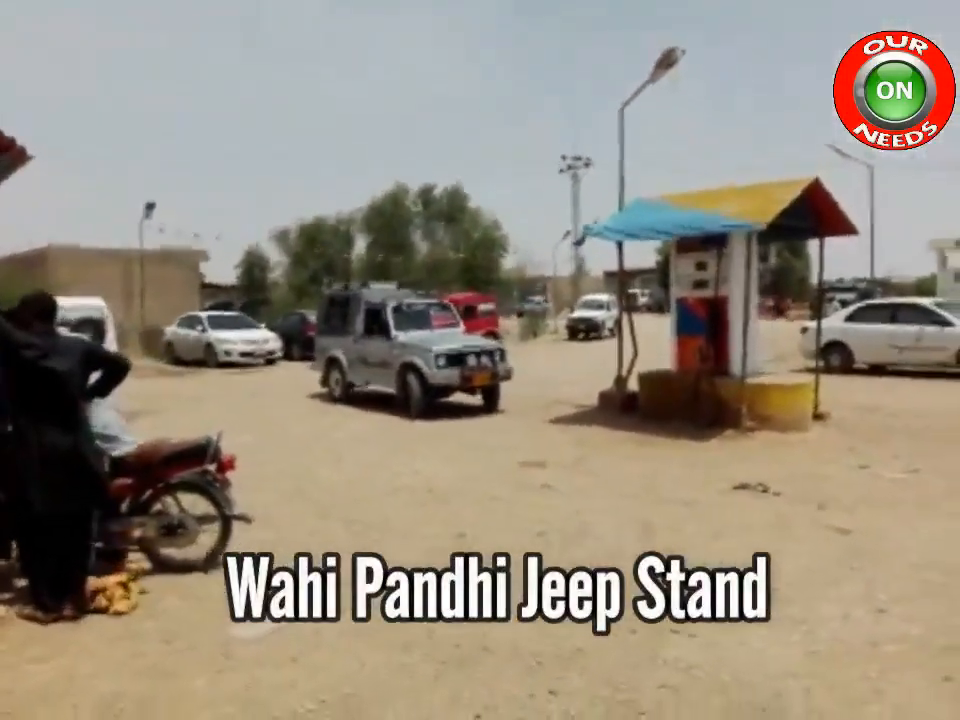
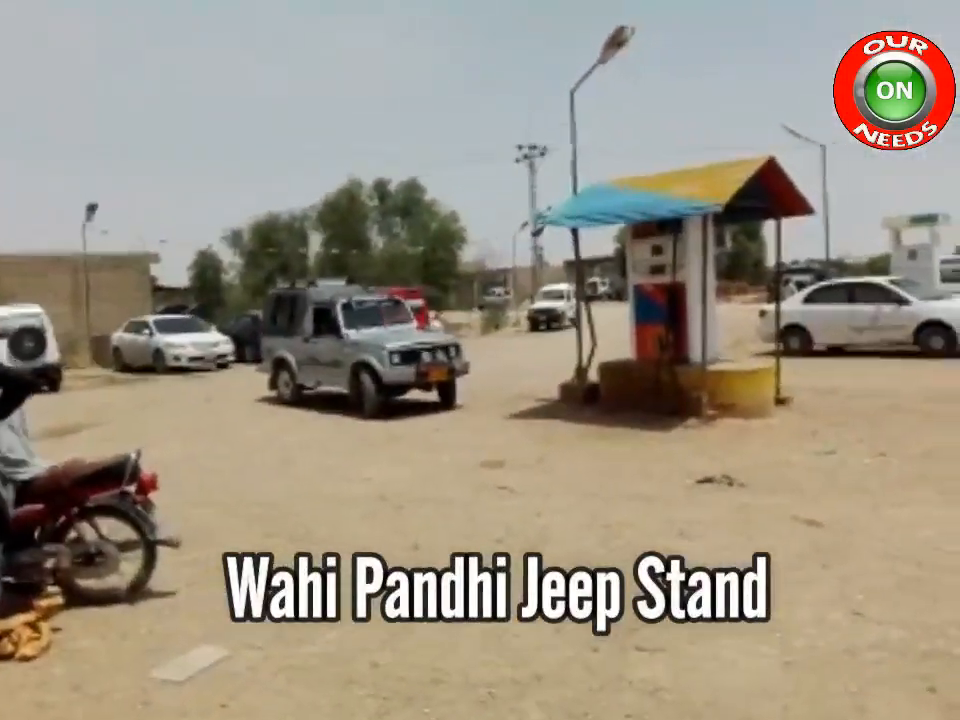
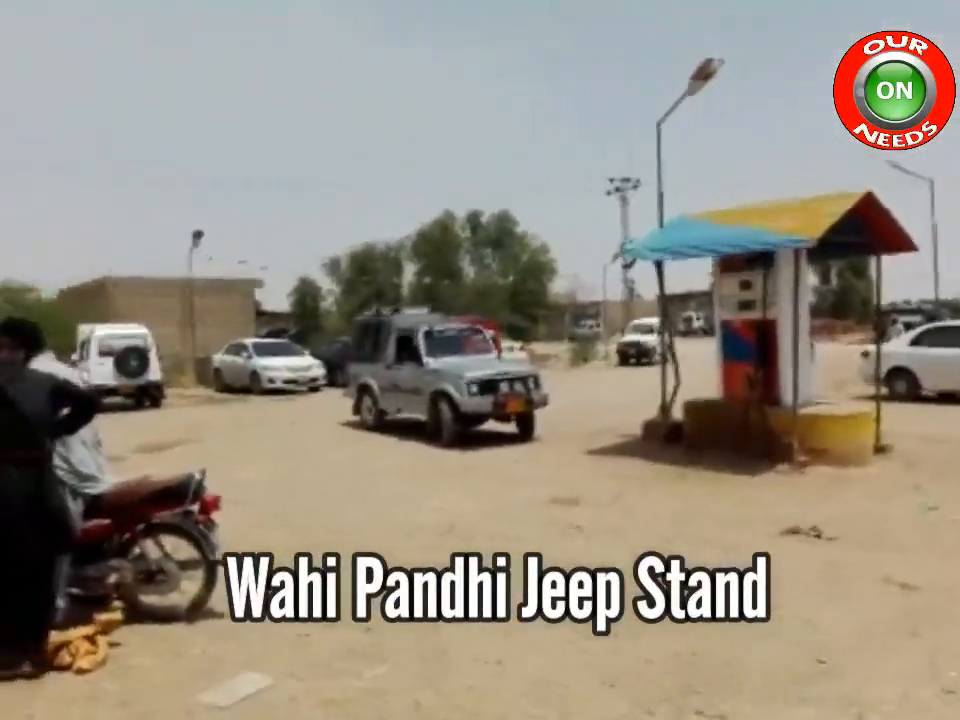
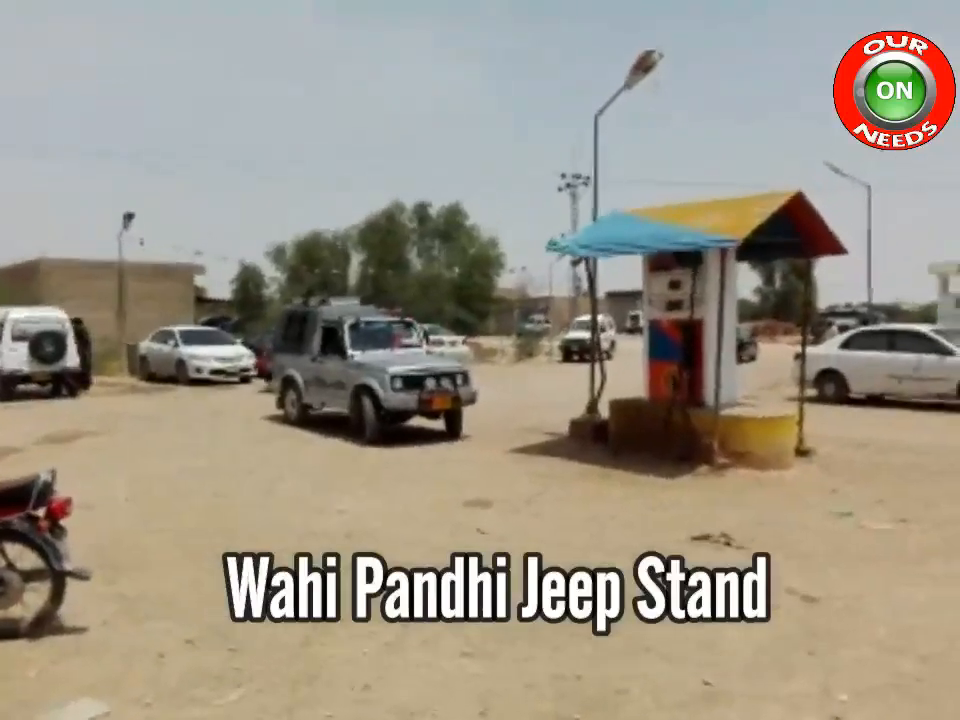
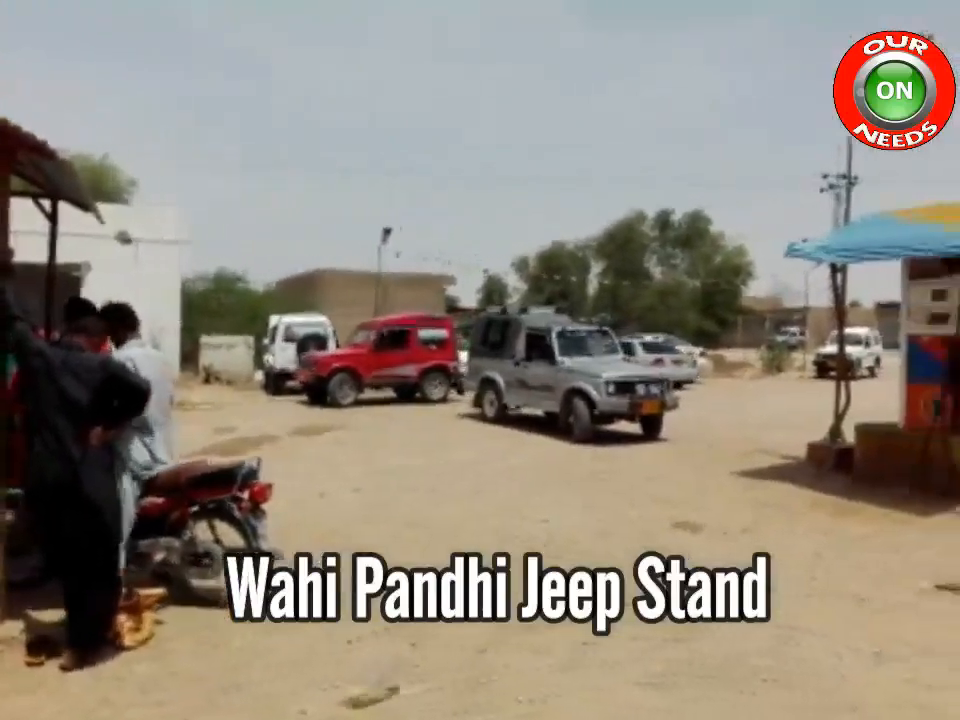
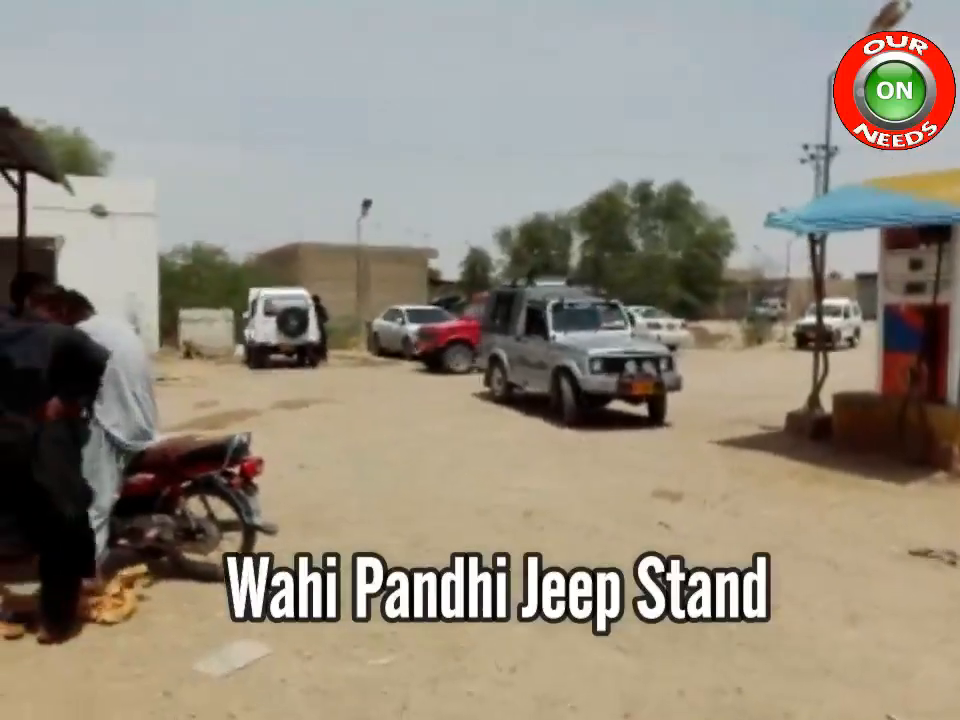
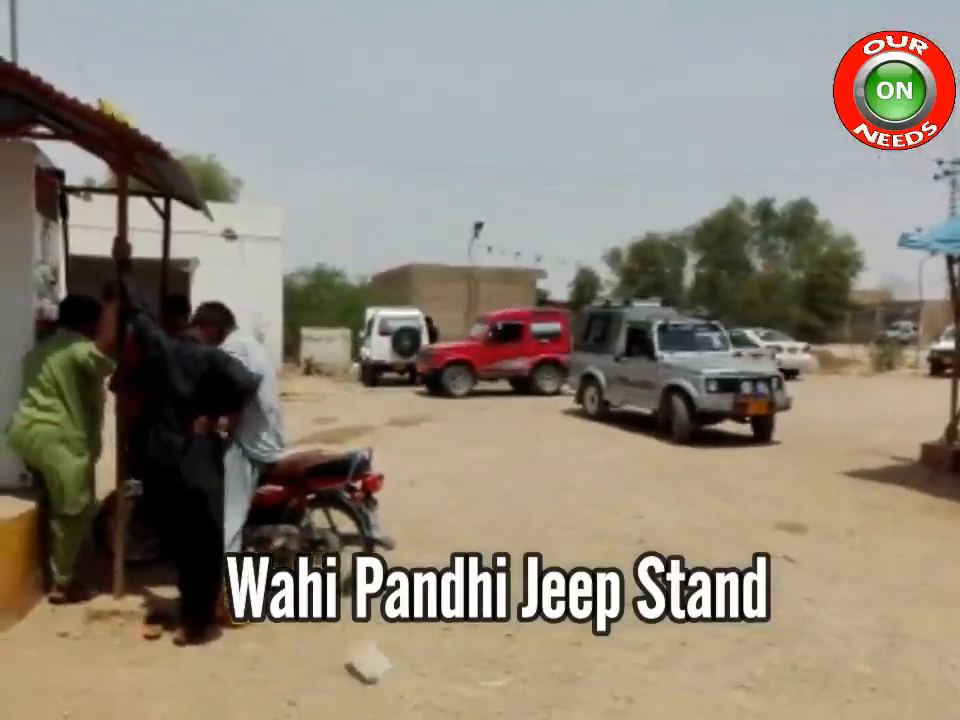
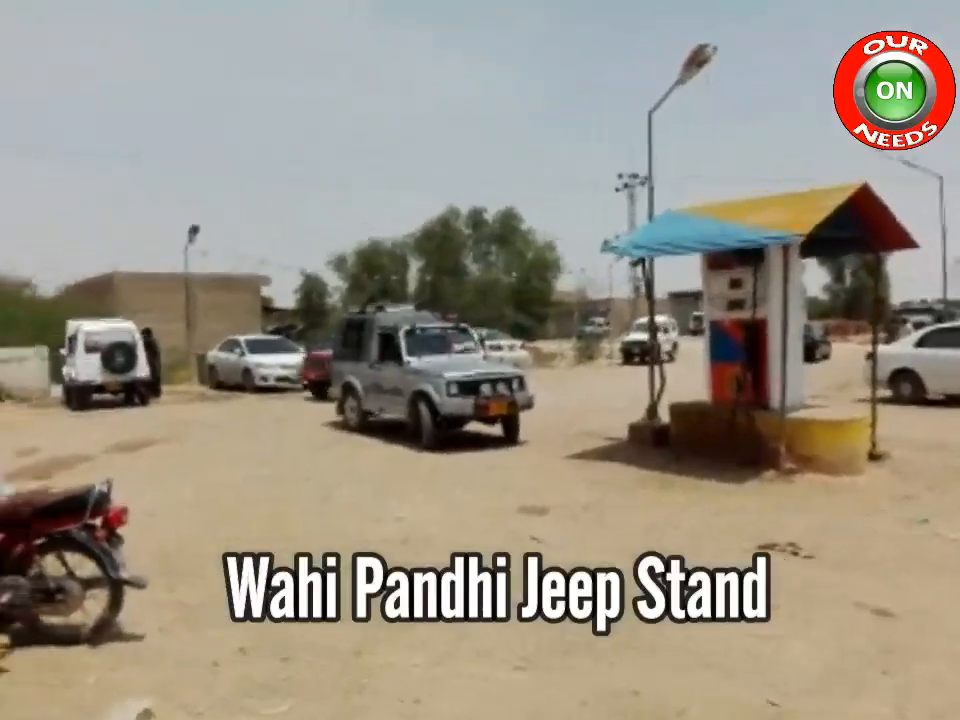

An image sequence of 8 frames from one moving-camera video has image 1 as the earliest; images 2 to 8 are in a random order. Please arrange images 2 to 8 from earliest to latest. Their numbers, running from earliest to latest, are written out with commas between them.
2, 3, 4, 8, 6, 7, 5
